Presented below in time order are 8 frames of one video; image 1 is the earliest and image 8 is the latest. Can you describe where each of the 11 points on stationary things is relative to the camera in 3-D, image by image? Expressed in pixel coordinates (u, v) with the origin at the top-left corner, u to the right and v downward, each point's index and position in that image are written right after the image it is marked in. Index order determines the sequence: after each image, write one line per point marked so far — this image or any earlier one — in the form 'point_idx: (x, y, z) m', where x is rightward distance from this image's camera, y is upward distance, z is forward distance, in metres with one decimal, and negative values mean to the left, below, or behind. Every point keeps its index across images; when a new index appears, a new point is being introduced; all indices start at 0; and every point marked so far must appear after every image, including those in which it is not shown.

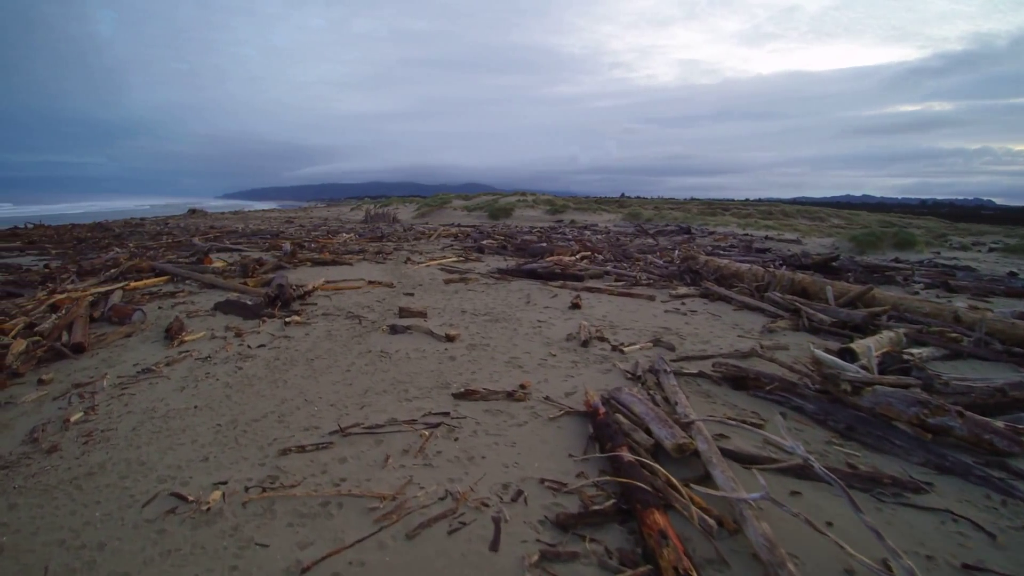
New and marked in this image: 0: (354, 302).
0: (-2.2, -0.2, +7.3) m
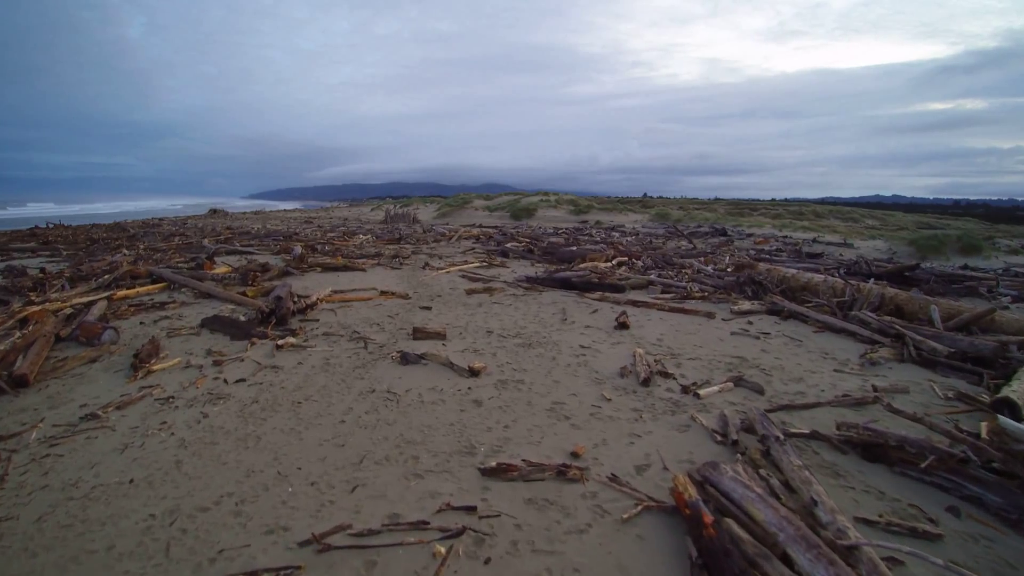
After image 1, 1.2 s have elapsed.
0: (-1.8, -0.3, +6.3) m
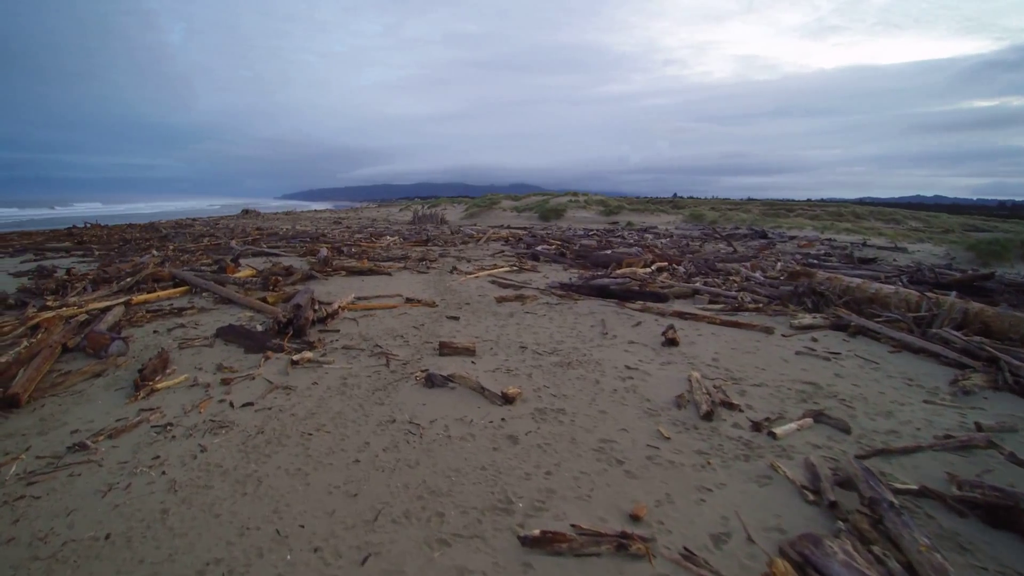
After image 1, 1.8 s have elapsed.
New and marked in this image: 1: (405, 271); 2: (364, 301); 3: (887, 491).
0: (-1.4, -0.4, +5.8) m
1: (-2.0, +0.3, +10.0) m
2: (-1.9, -0.2, +7.0) m
3: (+1.9, -1.0, +2.7) m
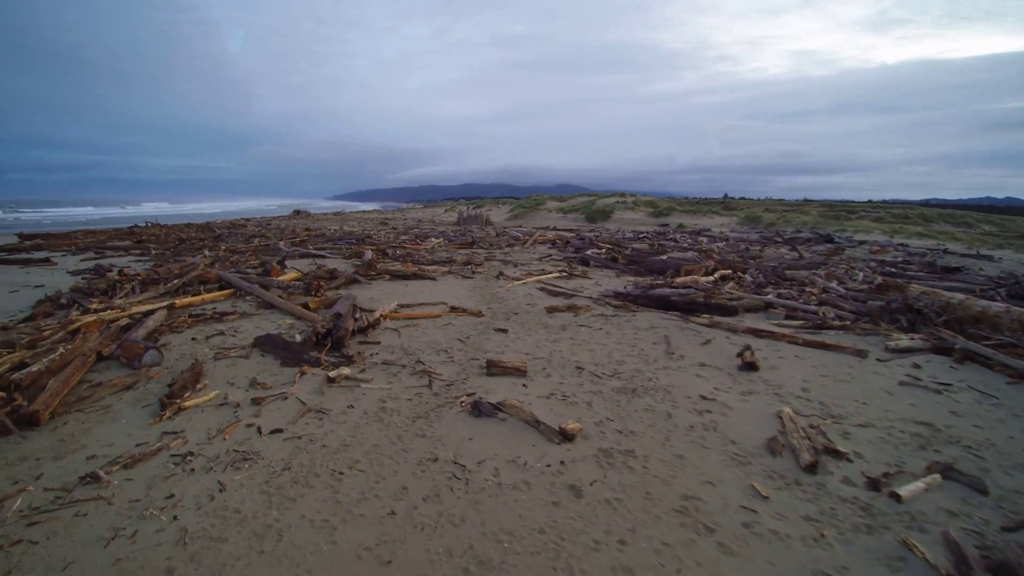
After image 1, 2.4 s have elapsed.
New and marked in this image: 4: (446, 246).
0: (-0.9, -0.5, +5.4) m
1: (-1.1, +0.2, +9.6) m
2: (-1.3, -0.3, +6.6) m
3: (+2.1, -1.1, +2.0) m
4: (-1.9, +1.2, +15.3) m
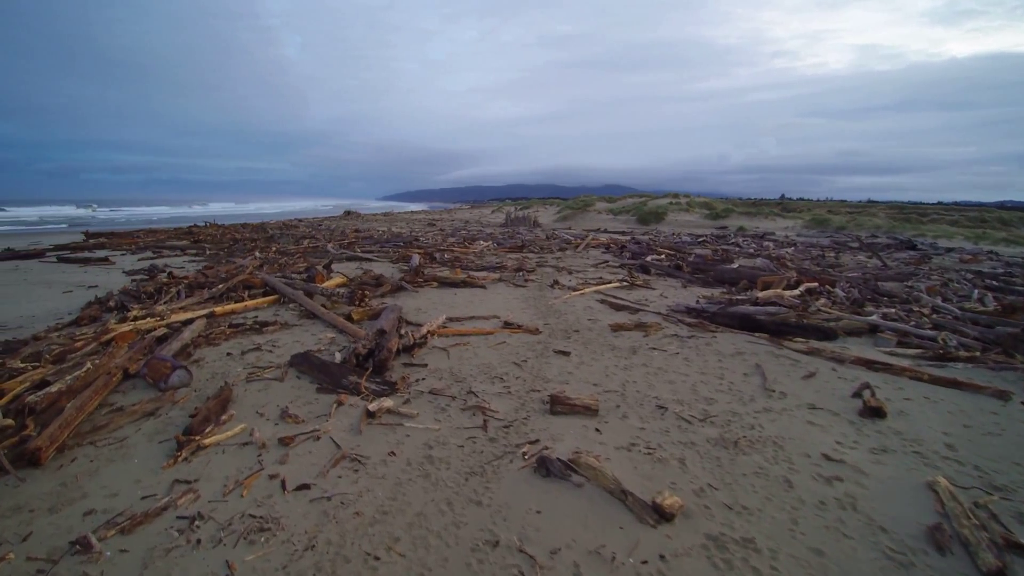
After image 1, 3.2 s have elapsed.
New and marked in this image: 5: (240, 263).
0: (-0.3, -0.7, +4.8) m
1: (-0.2, +0.1, +9.0) m
2: (-0.6, -0.4, +6.0) m
3: (+2.4, -1.3, +1.2) m
4: (-0.5, +1.1, +14.7) m
5: (-6.5, +0.6, +12.9) m
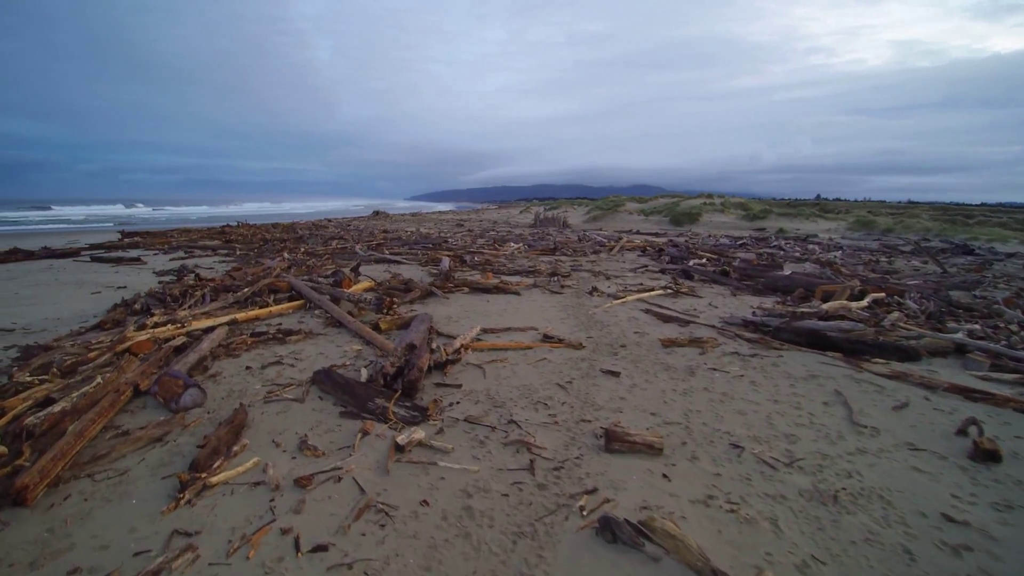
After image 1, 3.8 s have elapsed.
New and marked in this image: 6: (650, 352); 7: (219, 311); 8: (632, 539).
0: (0.0, -0.8, +4.3) m
1: (+0.4, 0.0, +8.5) m
2: (-0.2, -0.5, +5.5) m
3: (+2.6, -1.5, +0.5) m
4: (+0.4, +1.0, +14.2) m
5: (-5.7, +0.6, +12.7) m
6: (+1.3, -0.6, +5.2) m
7: (-3.9, -0.3, +7.2) m
8: (+0.5, -1.1, +2.3) m
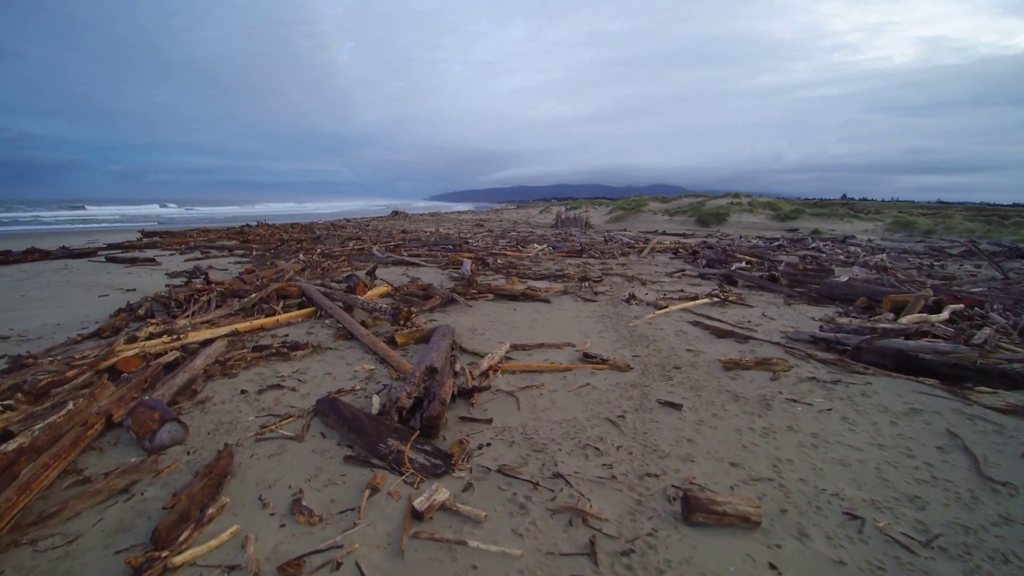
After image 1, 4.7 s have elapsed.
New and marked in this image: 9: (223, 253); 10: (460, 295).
0: (+0.3, -0.9, +3.5) m
1: (+0.8, -0.1, +7.7) m
2: (+0.1, -0.6, +4.8) m
3: (+2.7, -1.6, -0.3) m
4: (+1.0, +0.9, +13.5) m
5: (-5.2, +0.5, +12.2) m
6: (+1.6, -0.7, +4.5) m
7: (-3.5, -0.4, +6.6) m
8: (+0.7, -1.2, +1.6) m
9: (-9.5, +1.2, +17.6) m
10: (-0.7, -0.1, +7.6) m
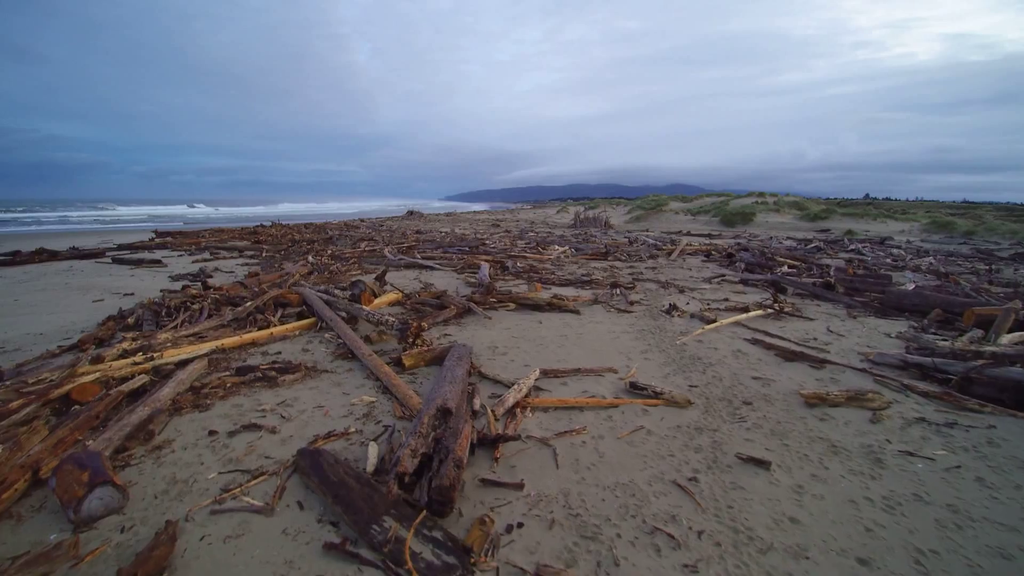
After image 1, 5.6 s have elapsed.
0: (+0.5, -1.0, +2.7) m
1: (+1.1, -0.3, +6.9) m
2: (+0.3, -0.7, +4.0) m
3: (+2.8, -1.7, -1.2) m
4: (+1.5, +0.7, +12.6) m
5: (-4.8, +0.4, +11.5) m
6: (+1.9, -0.8, +3.6) m
7: (-3.2, -0.5, +5.8) m
8: (+0.8, -1.3, +0.7) m
9: (-8.9, +1.1, +17.1) m
10: (-0.4, -0.2, +6.7) m
